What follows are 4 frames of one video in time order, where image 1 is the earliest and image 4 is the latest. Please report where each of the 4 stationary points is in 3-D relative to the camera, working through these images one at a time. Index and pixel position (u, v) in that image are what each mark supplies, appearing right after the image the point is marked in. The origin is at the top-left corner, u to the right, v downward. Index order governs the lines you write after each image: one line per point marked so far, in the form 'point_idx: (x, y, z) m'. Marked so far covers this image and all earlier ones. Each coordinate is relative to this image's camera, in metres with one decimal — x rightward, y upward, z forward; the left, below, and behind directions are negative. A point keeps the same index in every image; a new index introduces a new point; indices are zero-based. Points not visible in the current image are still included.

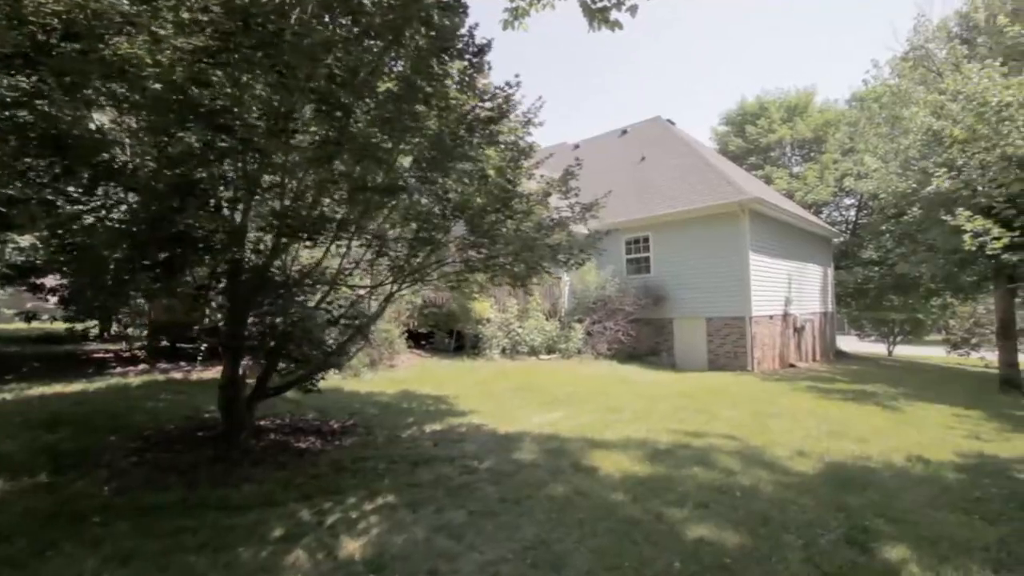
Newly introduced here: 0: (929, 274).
0: (+10.2, +0.3, +12.8) m
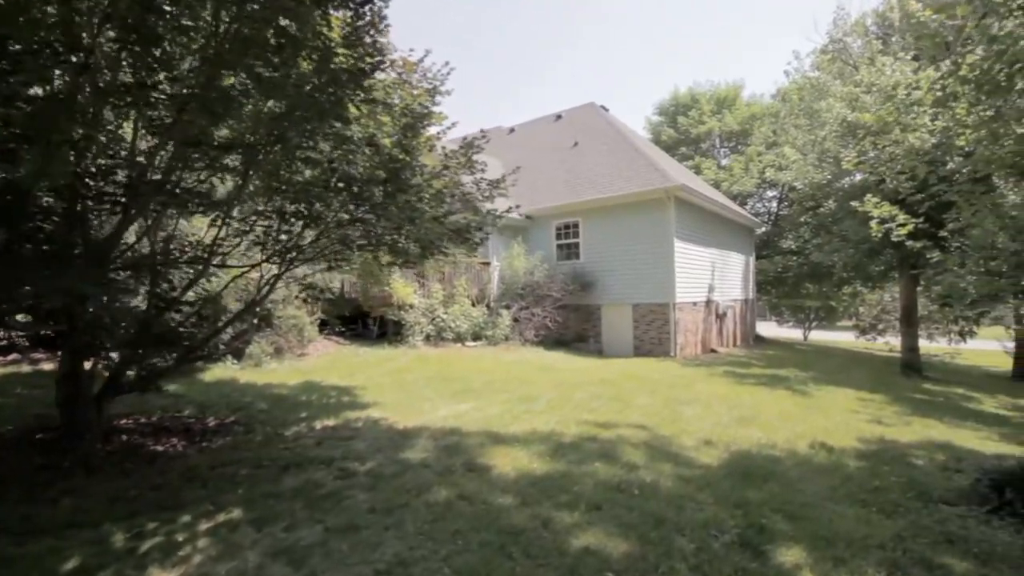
0: (+8.3, +0.6, +13.3) m
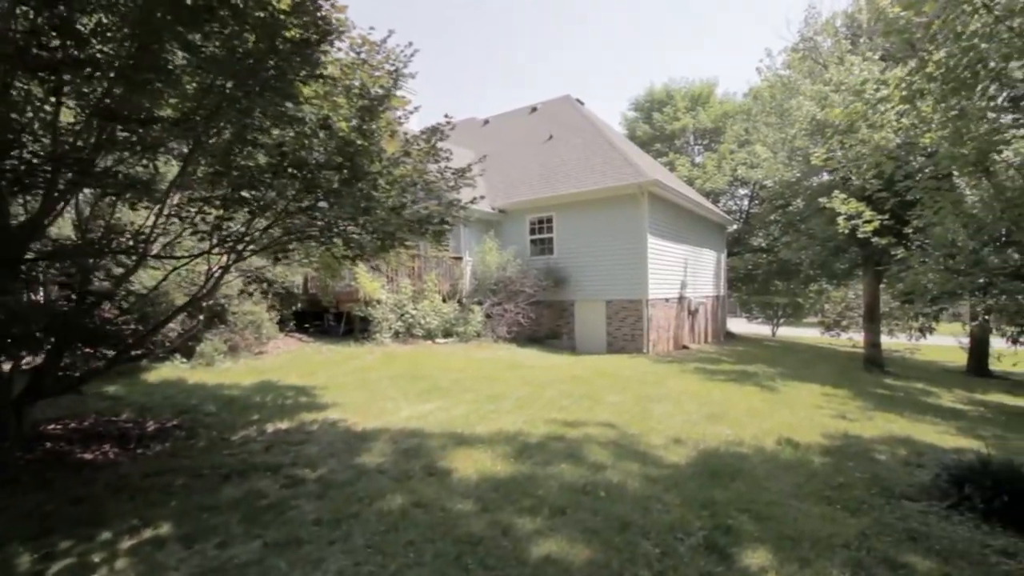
0: (+7.6, +0.7, +13.5) m
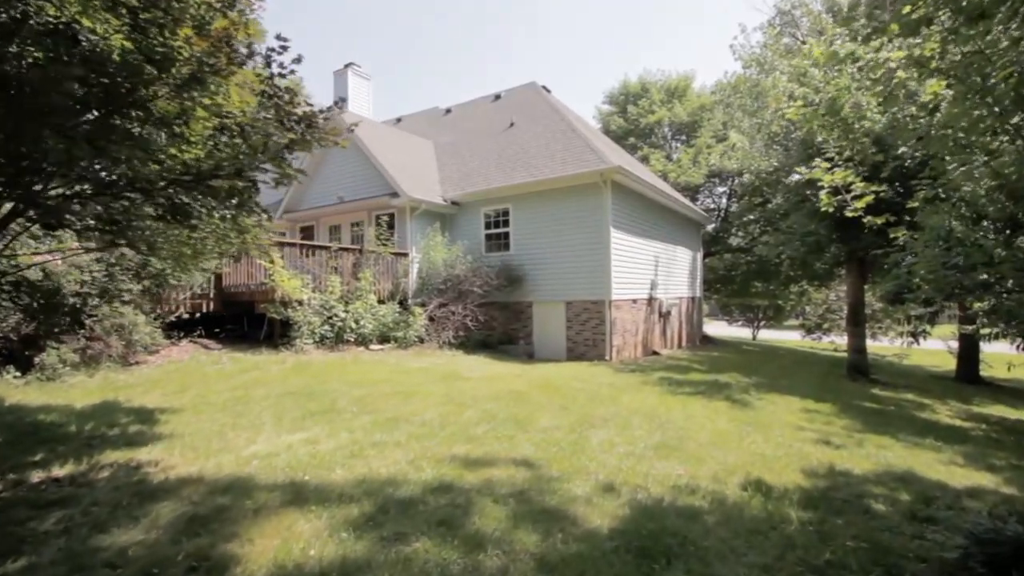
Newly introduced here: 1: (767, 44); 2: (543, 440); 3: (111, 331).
0: (+6.4, +0.7, +12.2) m
1: (+7.4, +6.9, +15.0) m
2: (+0.3, -1.5, +5.2) m
3: (-5.6, -0.6, +7.4) m
